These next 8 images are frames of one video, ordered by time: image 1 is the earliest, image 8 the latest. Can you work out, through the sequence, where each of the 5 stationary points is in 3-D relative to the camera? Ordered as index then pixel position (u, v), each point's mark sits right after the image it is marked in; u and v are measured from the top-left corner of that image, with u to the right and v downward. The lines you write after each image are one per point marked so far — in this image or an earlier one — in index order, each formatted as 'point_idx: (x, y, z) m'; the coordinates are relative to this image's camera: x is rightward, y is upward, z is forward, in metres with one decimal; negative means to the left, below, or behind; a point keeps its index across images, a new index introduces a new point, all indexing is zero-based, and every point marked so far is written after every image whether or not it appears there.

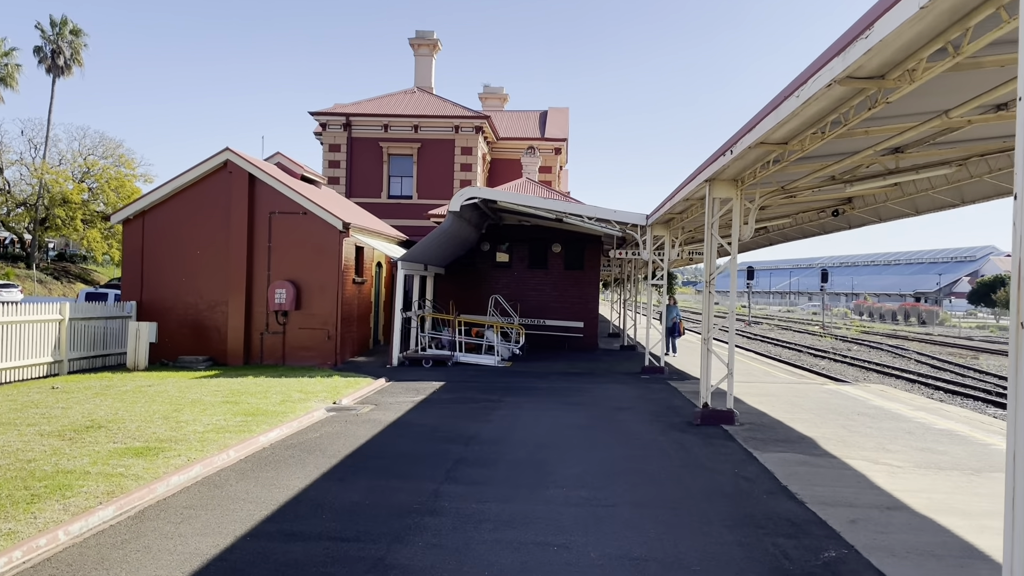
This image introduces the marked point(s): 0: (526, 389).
0: (+0.2, -1.4, +11.8) m
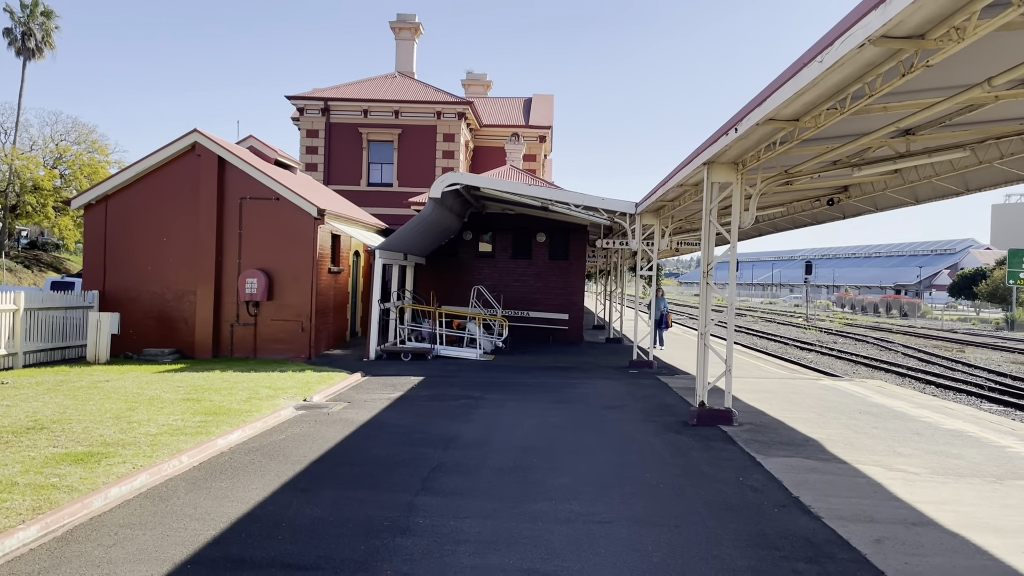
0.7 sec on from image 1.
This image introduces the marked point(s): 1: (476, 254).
0: (0.0, -1.3, +11.2) m
1: (-0.8, +0.8, +19.0) m
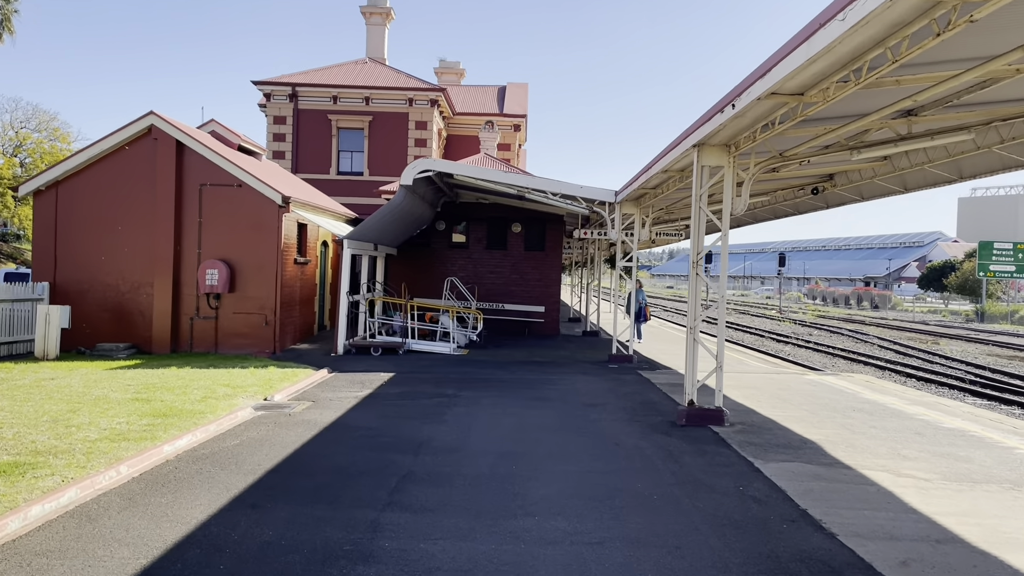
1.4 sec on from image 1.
0: (-0.4, -1.2, +10.6) m
1: (-1.3, +0.9, +18.3) m
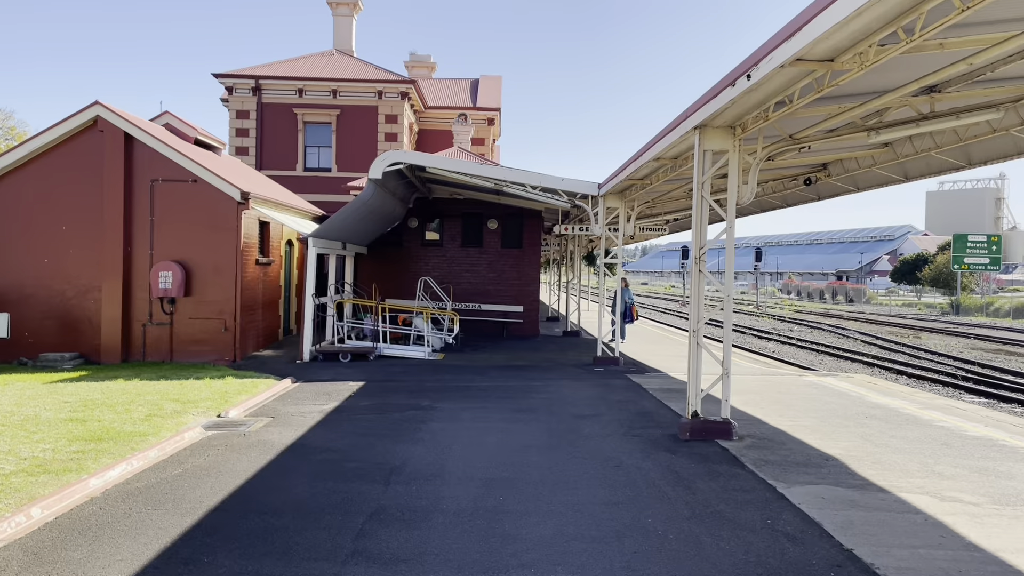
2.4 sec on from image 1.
0: (-0.6, -1.2, +9.7) m
1: (-1.8, +0.9, +17.5) m
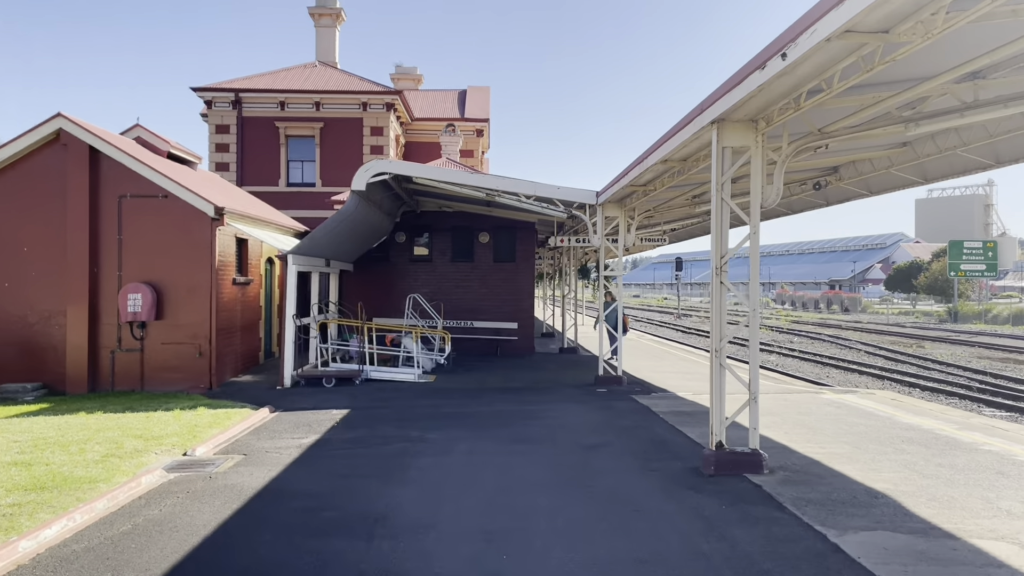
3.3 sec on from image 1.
0: (-0.6, -1.4, +8.9) m
1: (-2.0, +0.6, +16.7) m
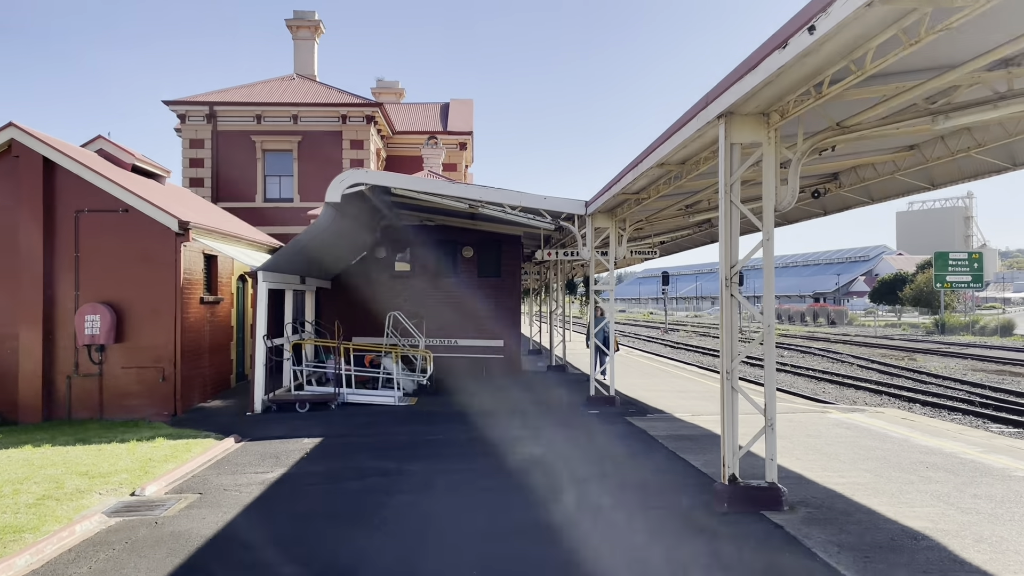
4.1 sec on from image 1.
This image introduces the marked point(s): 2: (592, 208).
0: (-0.7, -1.5, +8.2) m
1: (-2.3, +0.3, +16.0) m
2: (+1.1, +1.1, +11.2) m
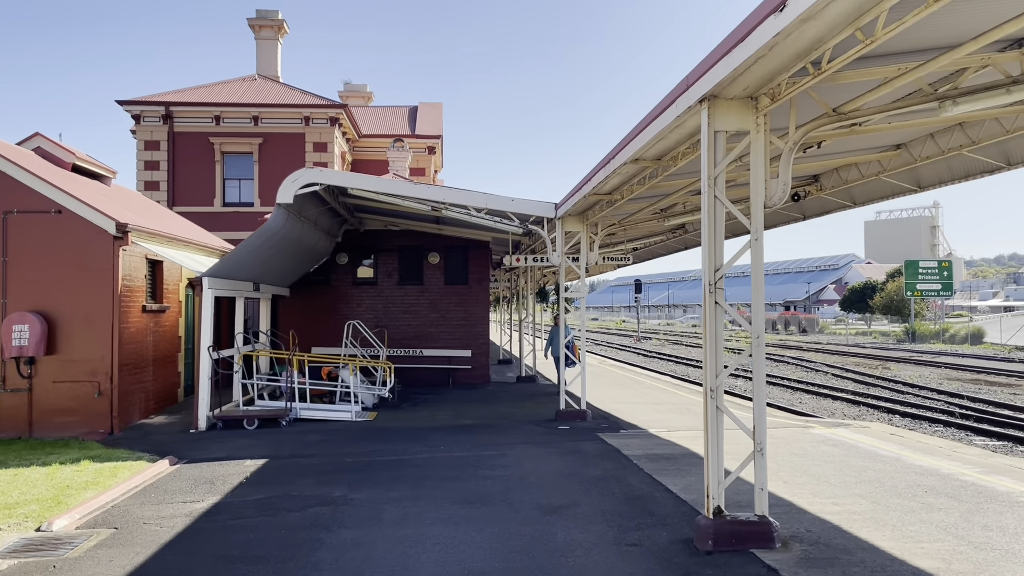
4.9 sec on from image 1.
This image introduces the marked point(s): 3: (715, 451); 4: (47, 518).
0: (-1.1, -1.6, +7.5) m
1: (-2.8, +0.1, +15.2) m
2: (+0.6, +1.0, +10.6) m
3: (+1.1, -0.9, +4.8) m
4: (-3.2, -1.6, +5.8) m
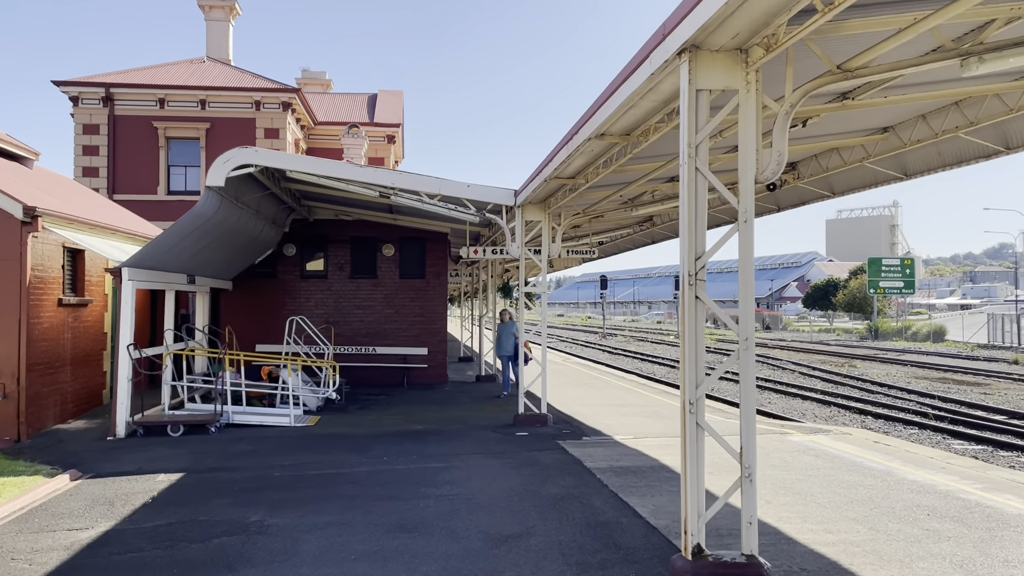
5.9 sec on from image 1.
0: (-1.5, -1.5, +6.6) m
1: (-3.5, +0.2, +14.2) m
2: (+0.1, +1.0, +9.7) m
3: (+0.8, -0.9, +3.9) m
4: (-3.5, -1.5, +4.8) m
